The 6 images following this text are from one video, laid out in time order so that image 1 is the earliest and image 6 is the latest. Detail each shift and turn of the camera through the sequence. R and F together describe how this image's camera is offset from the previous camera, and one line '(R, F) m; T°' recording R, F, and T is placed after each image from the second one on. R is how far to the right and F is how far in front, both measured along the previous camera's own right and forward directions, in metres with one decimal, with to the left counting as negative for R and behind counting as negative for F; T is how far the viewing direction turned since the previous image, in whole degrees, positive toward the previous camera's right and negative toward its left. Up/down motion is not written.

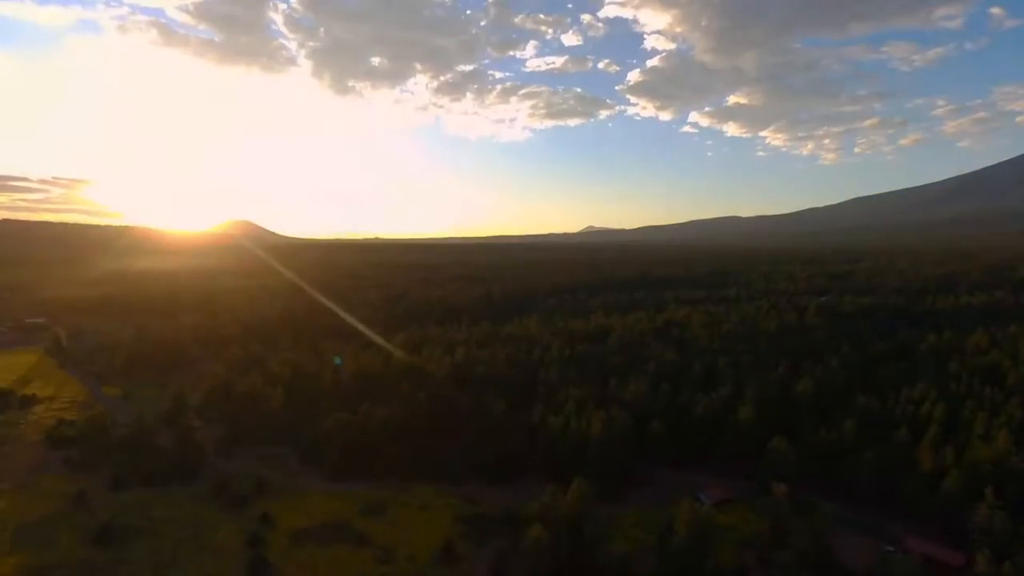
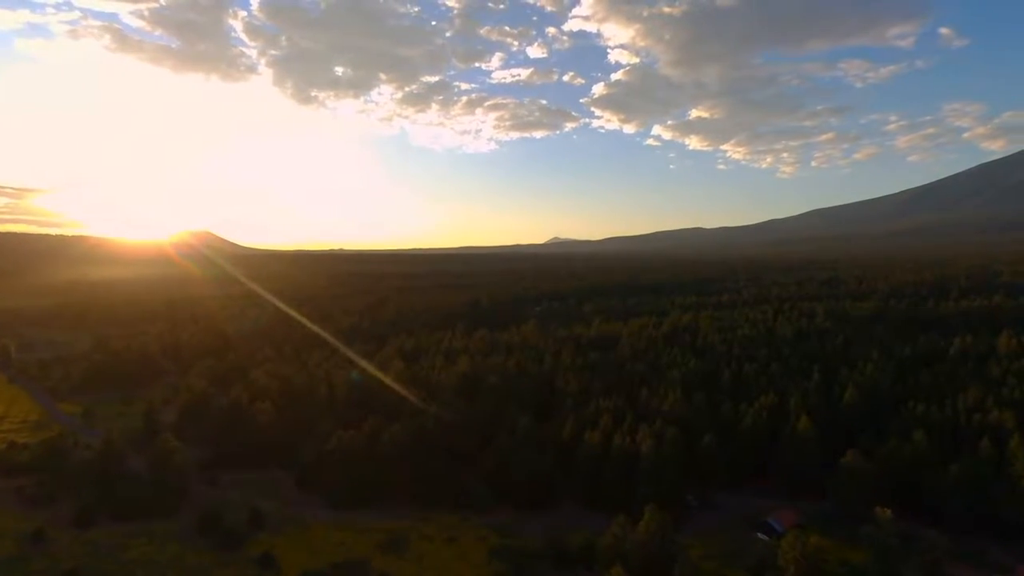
(-4.2, +6.1) m; +3°
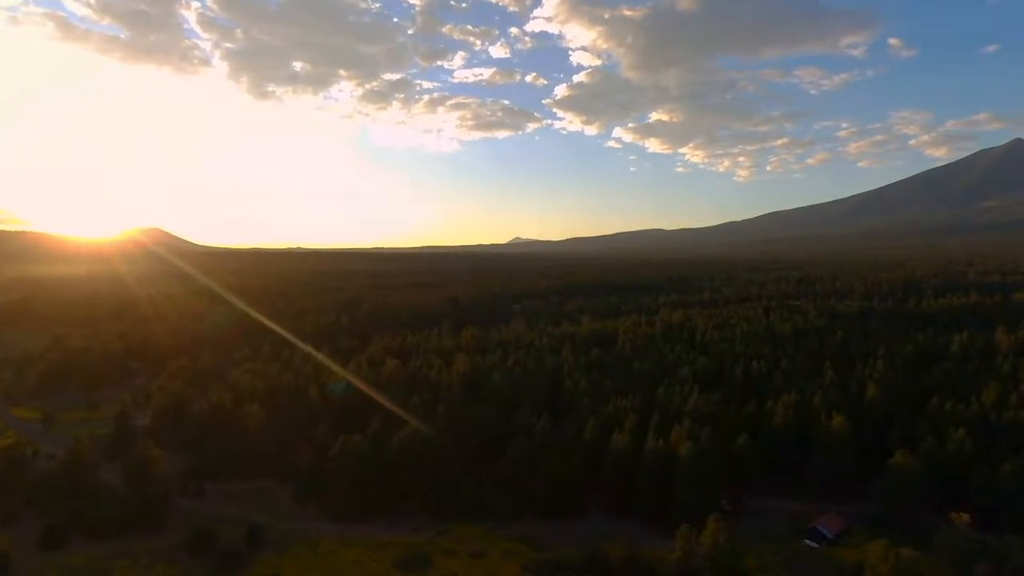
(-3.5, +3.6) m; +3°
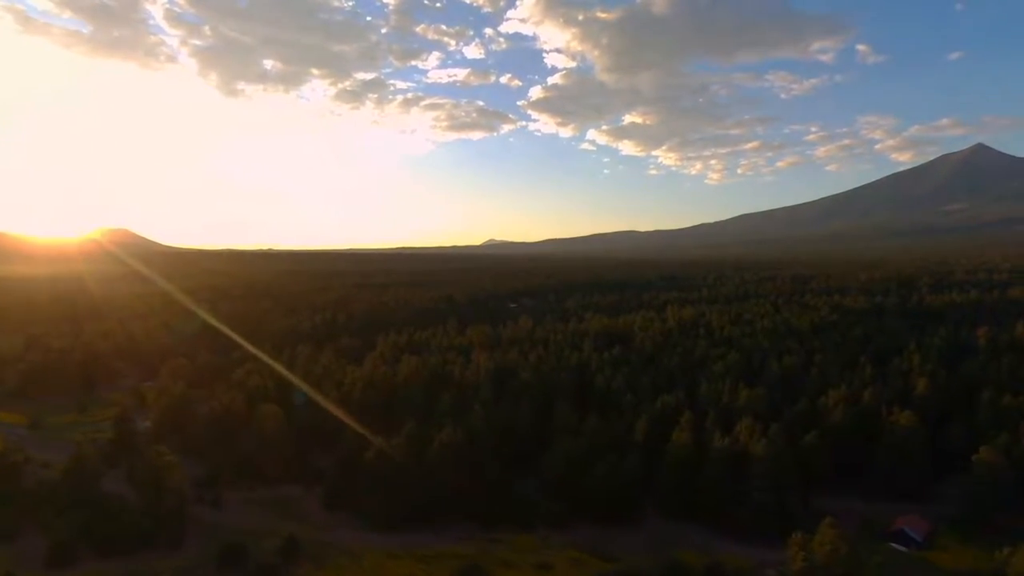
(-4.0, +3.4) m; +2°
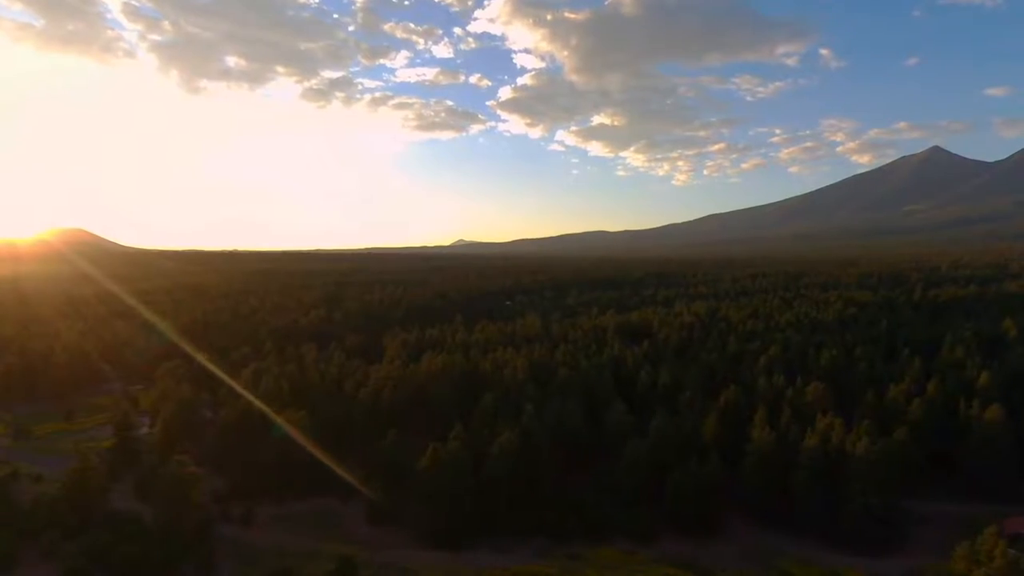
(-4.5, +4.0) m; +3°
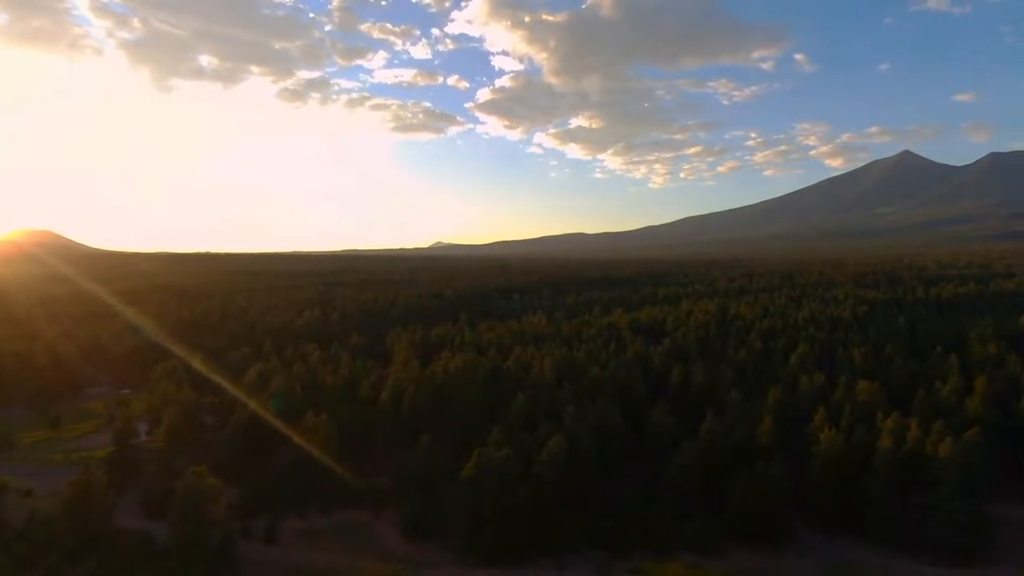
(-2.9, +2.9) m; +2°
